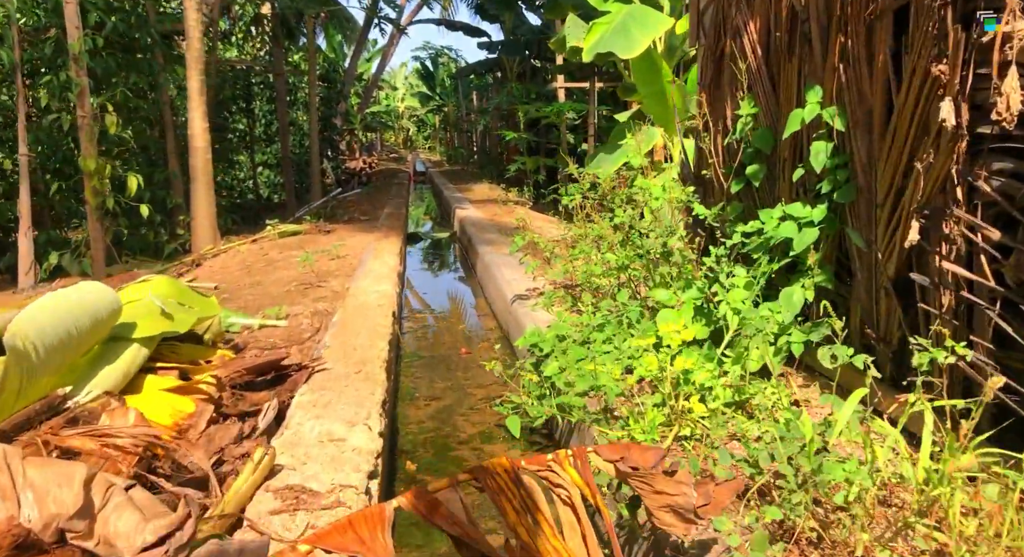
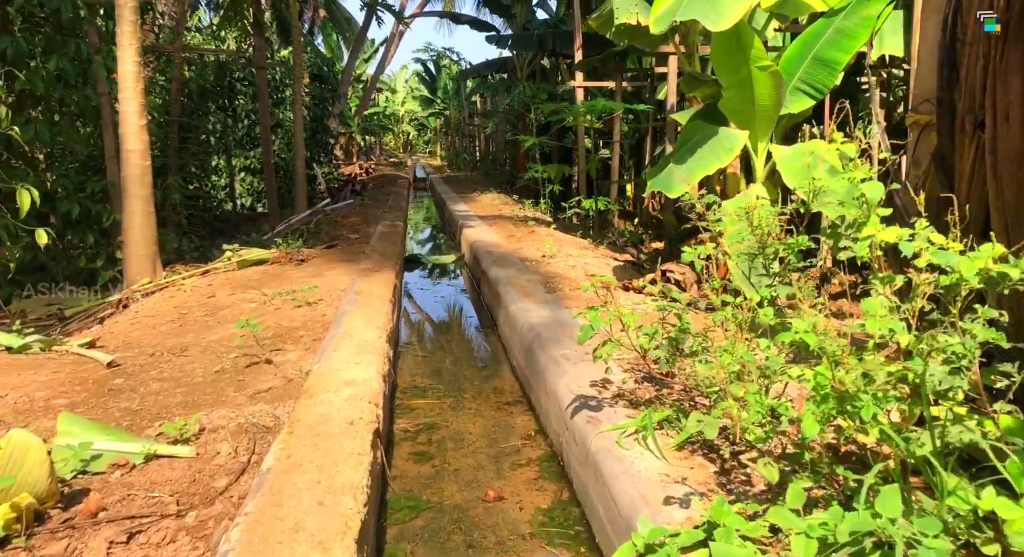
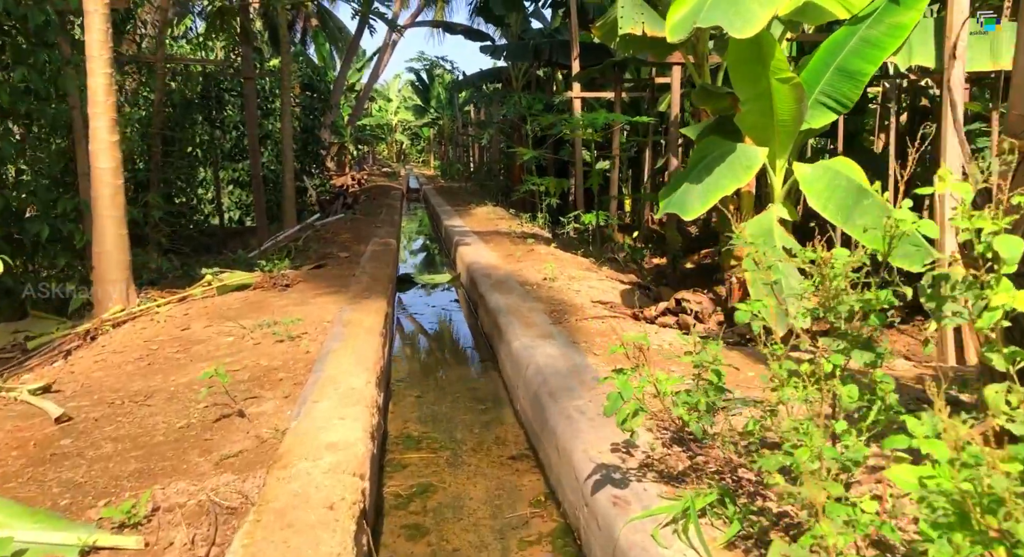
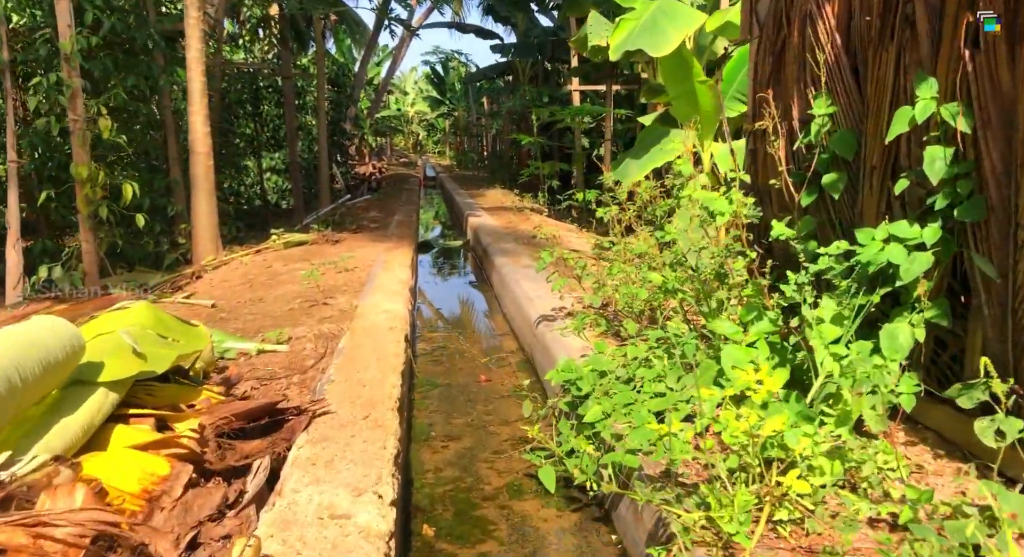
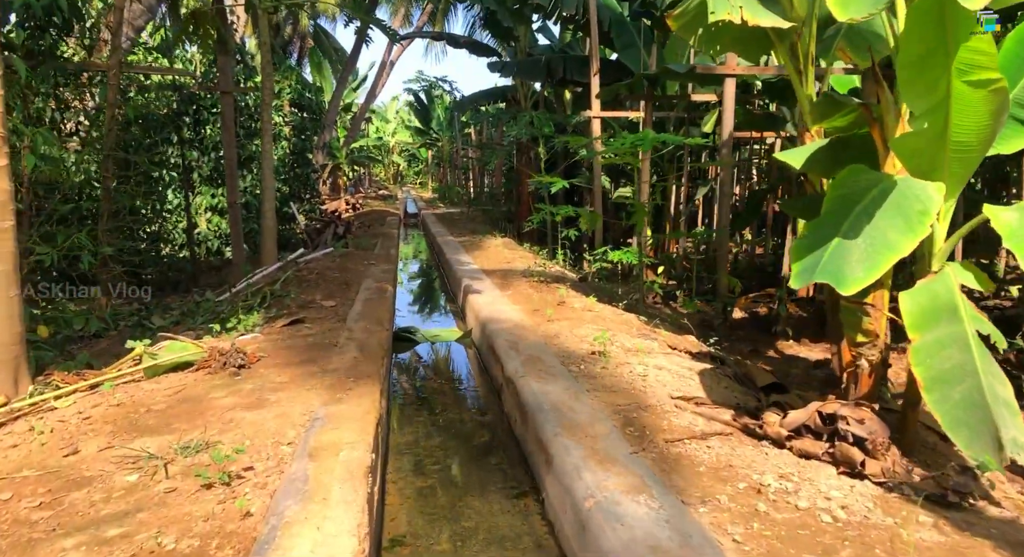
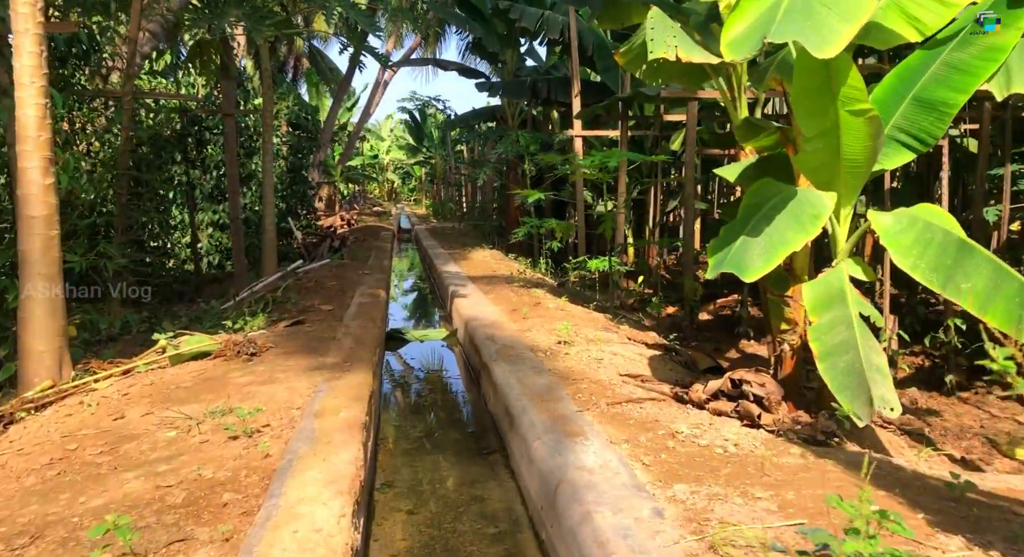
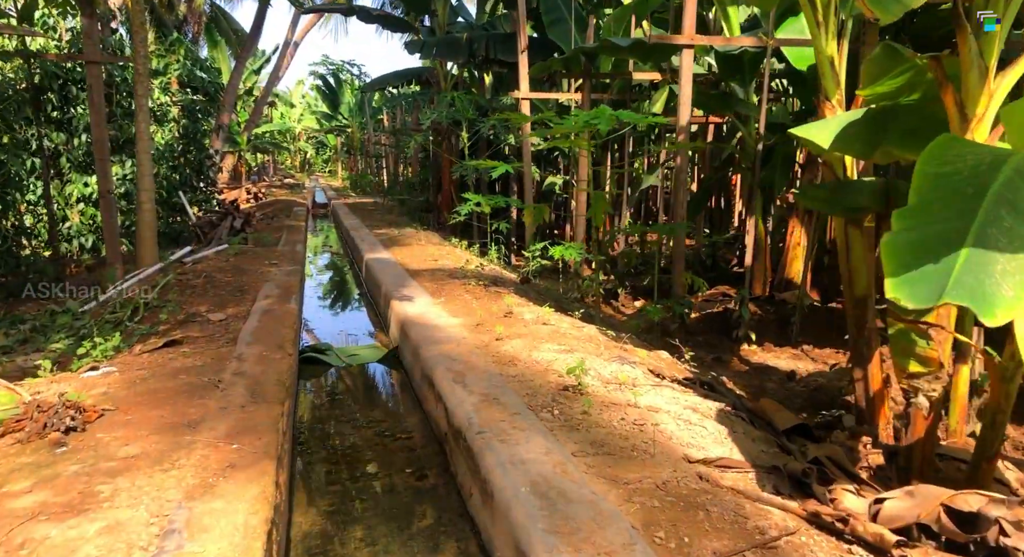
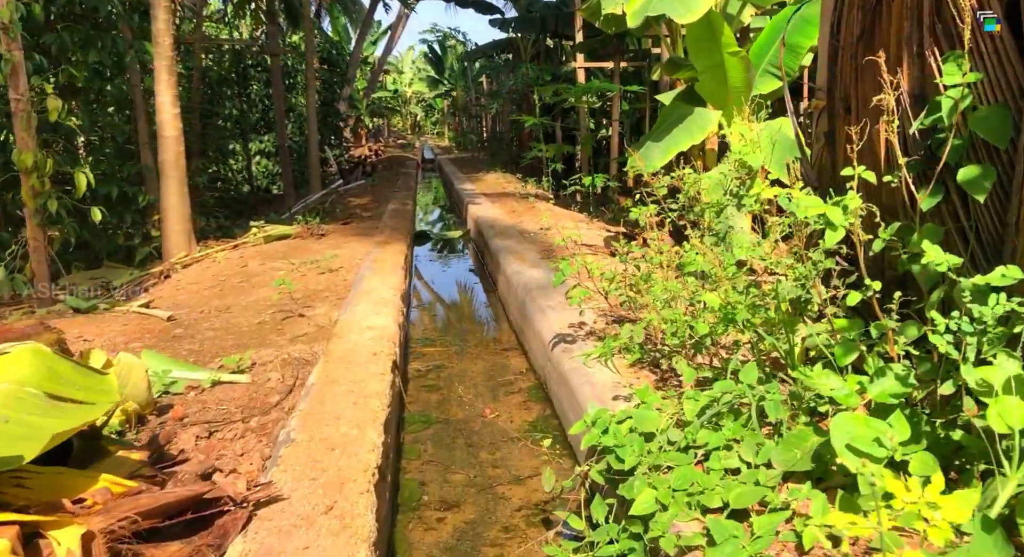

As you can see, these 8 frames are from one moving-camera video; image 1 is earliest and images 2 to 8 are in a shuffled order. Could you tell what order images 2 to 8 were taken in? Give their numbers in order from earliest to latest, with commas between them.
4, 8, 2, 3, 6, 5, 7
